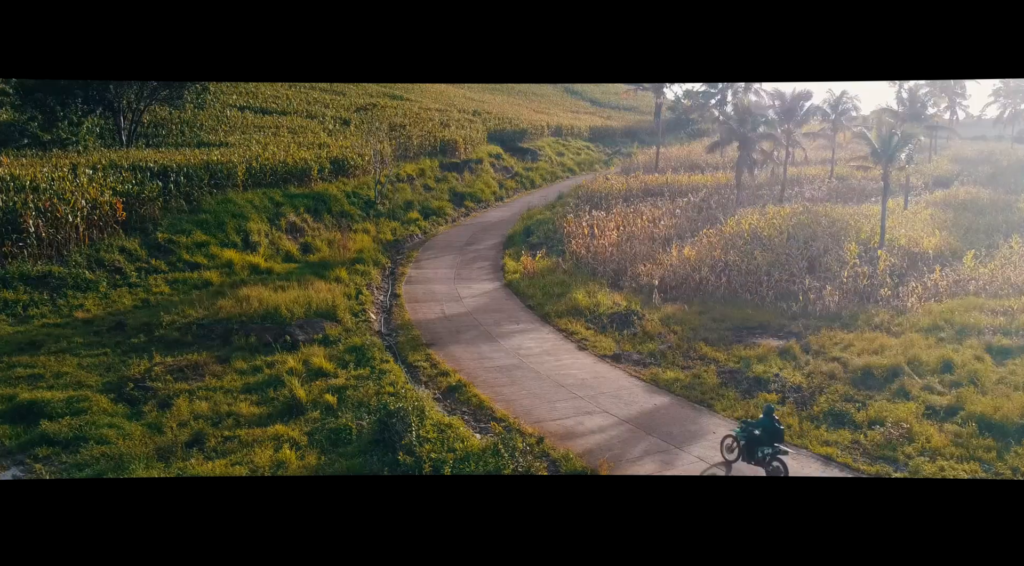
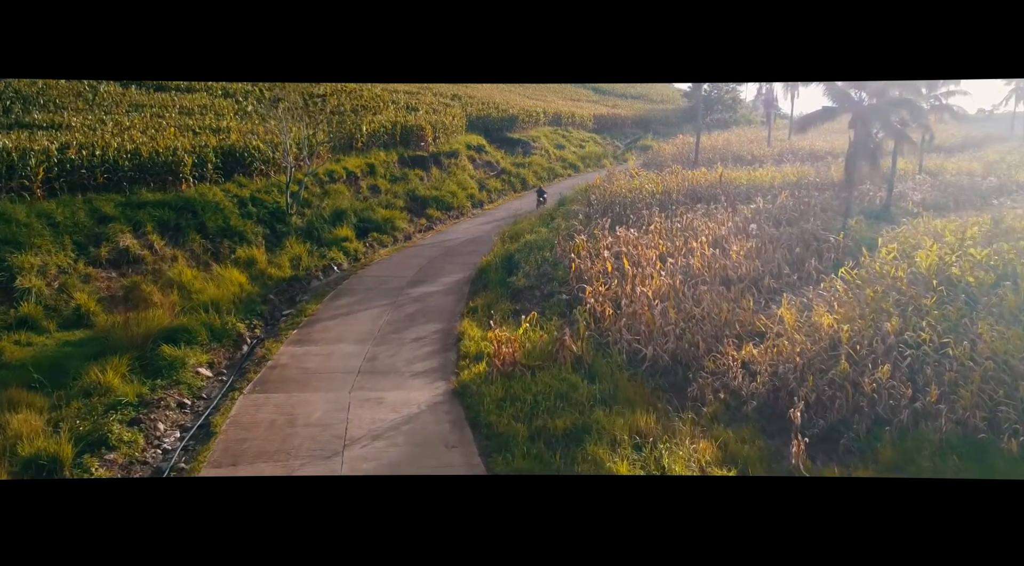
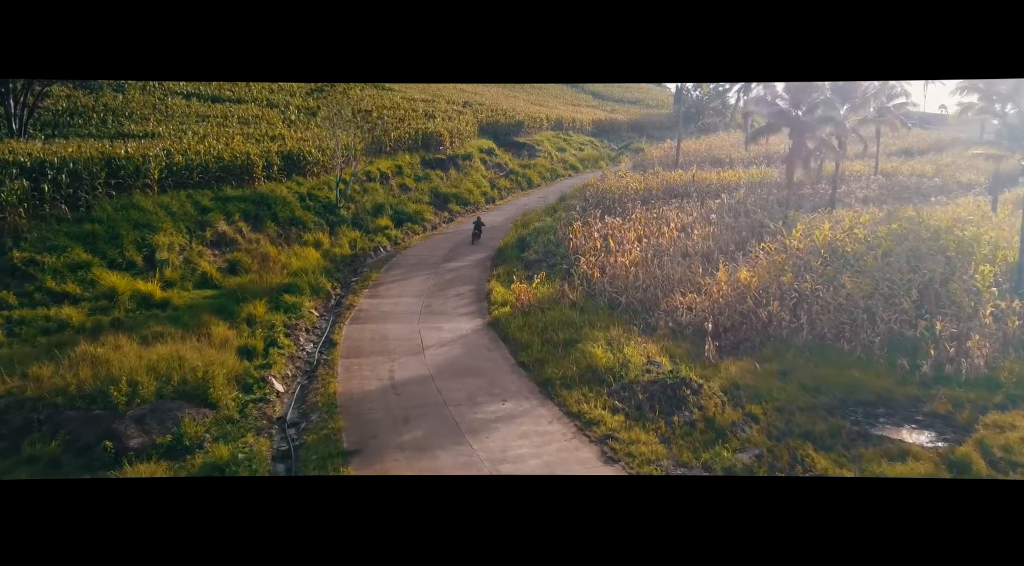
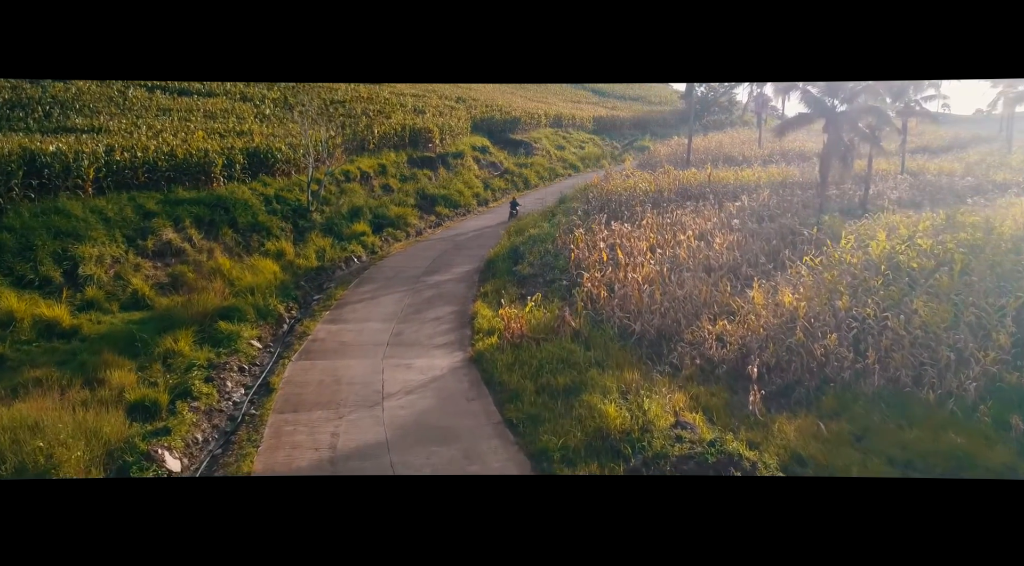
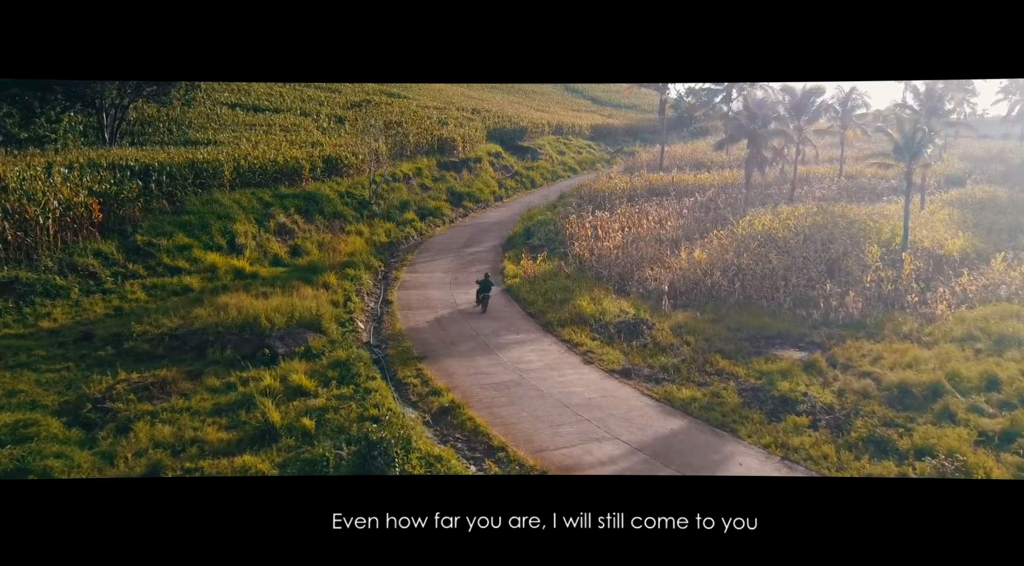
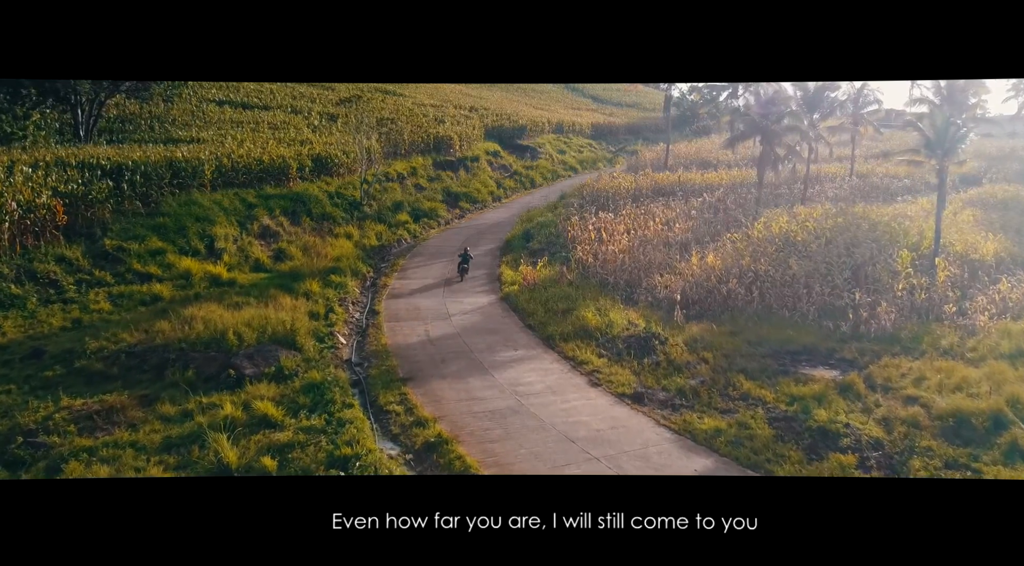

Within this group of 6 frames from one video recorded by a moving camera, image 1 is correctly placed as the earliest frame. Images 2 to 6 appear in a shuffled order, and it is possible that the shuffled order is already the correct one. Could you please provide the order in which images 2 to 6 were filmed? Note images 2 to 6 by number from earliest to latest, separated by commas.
5, 6, 3, 4, 2
